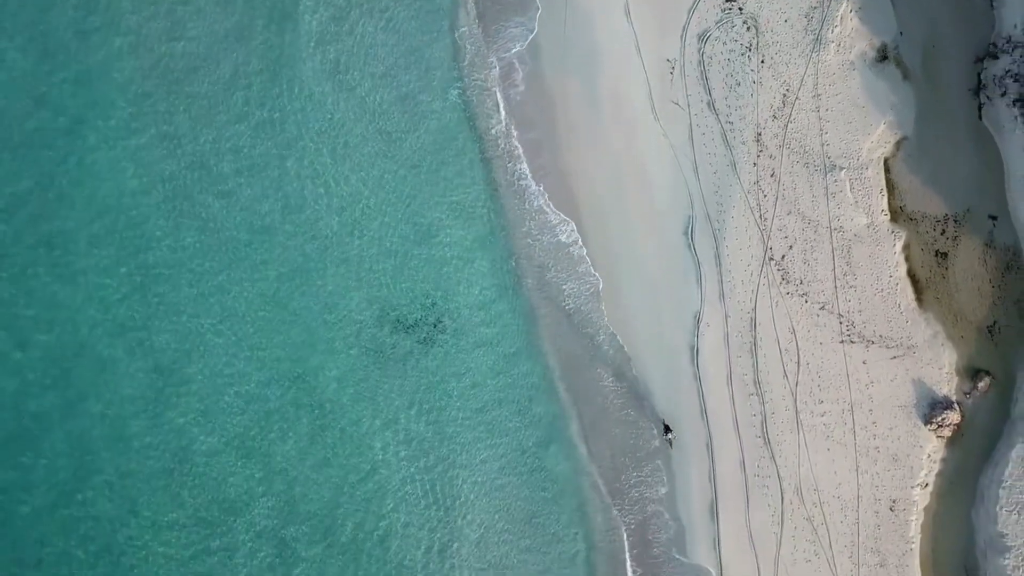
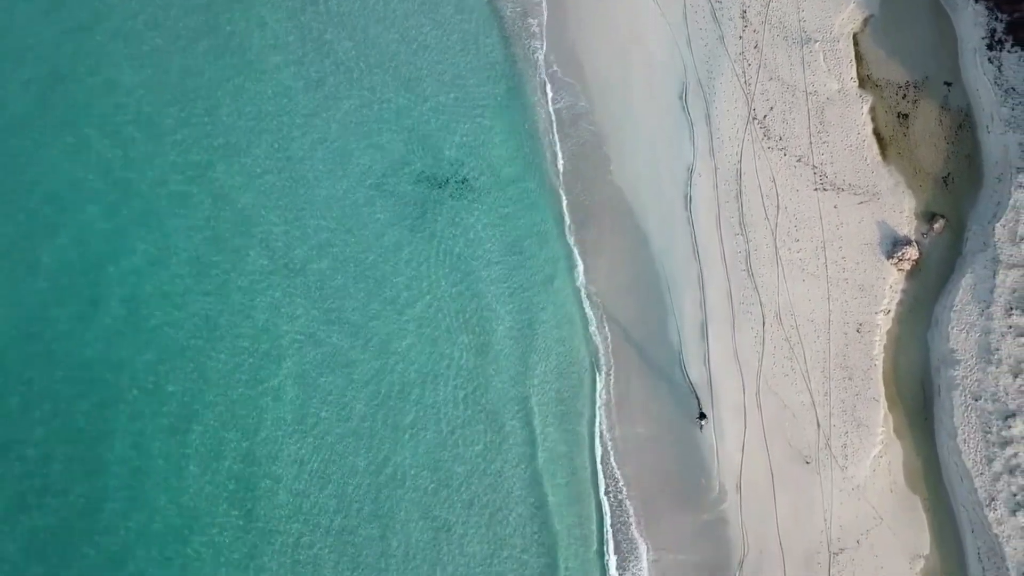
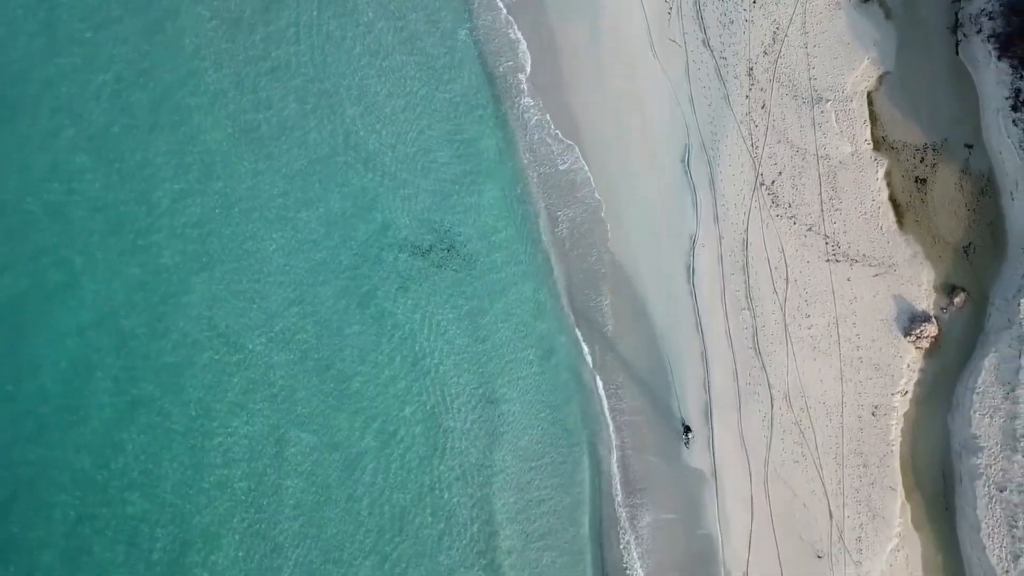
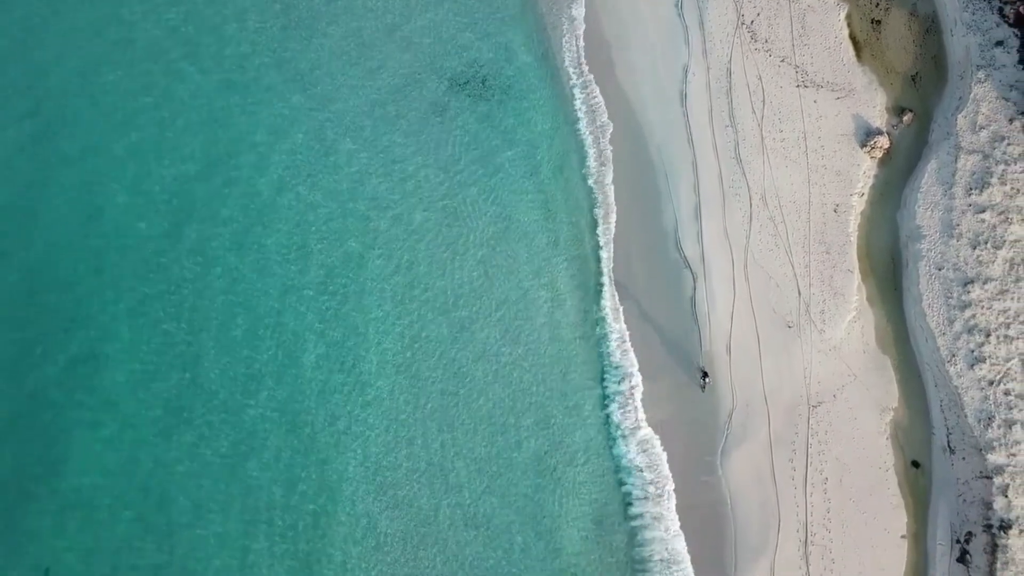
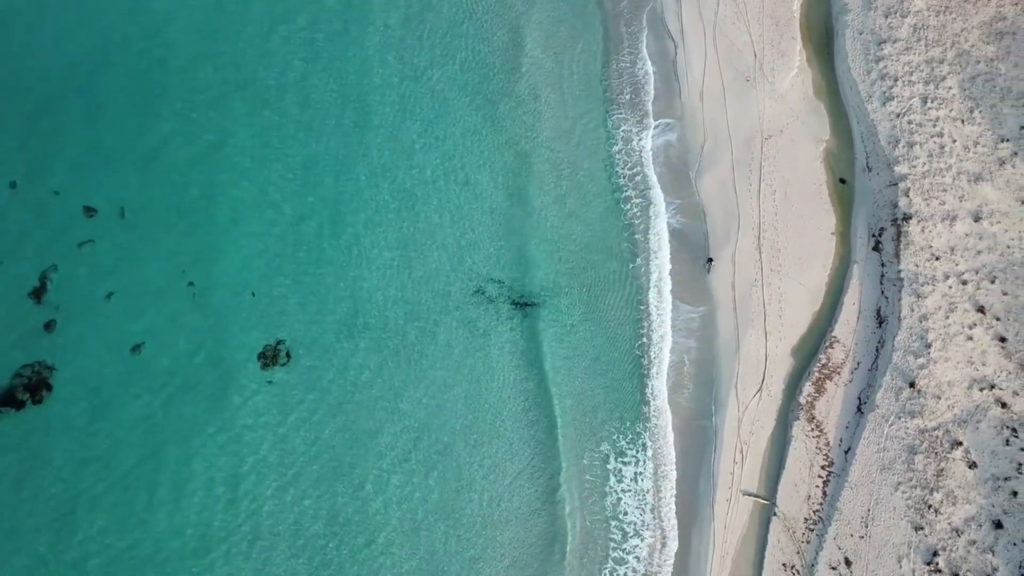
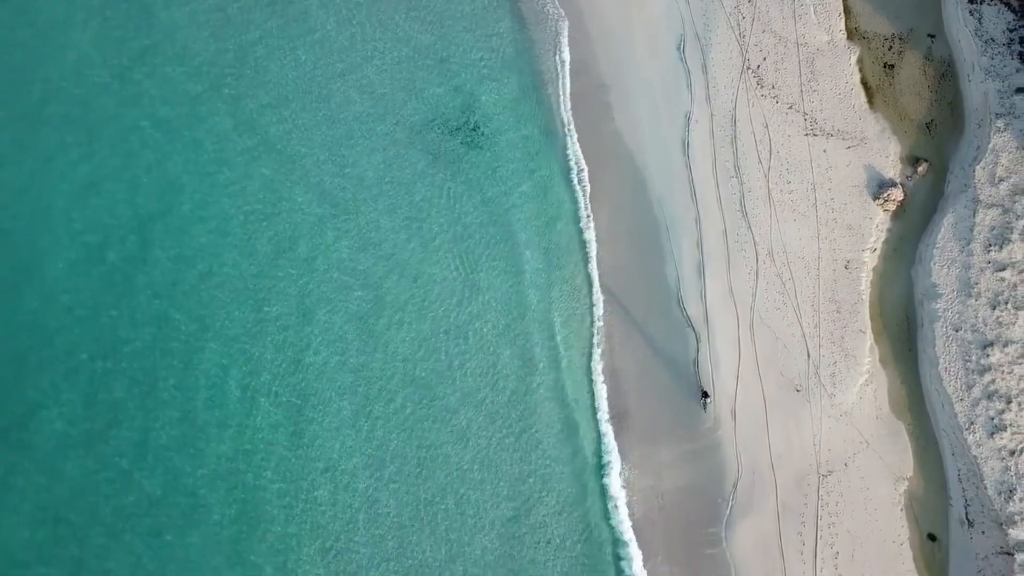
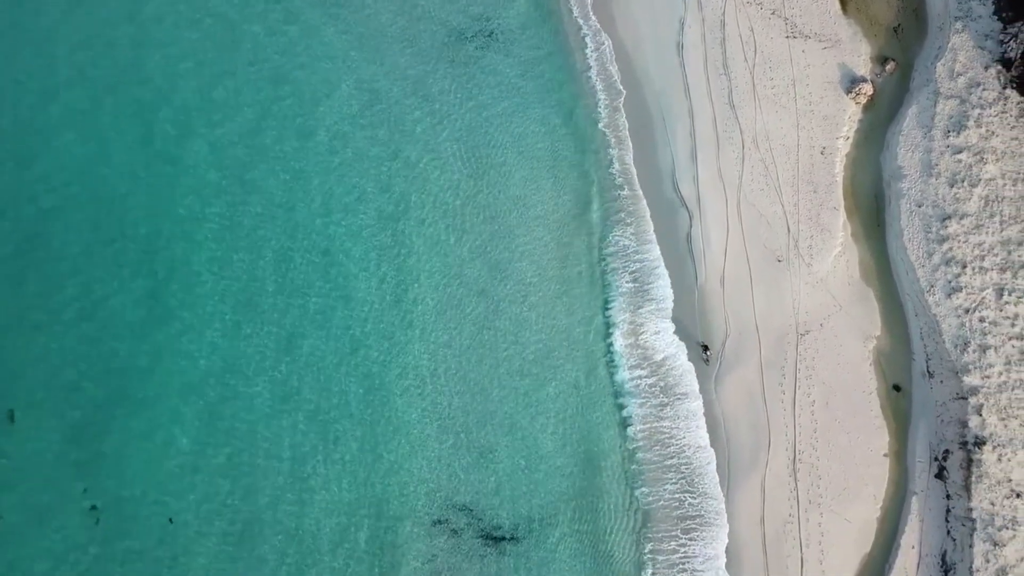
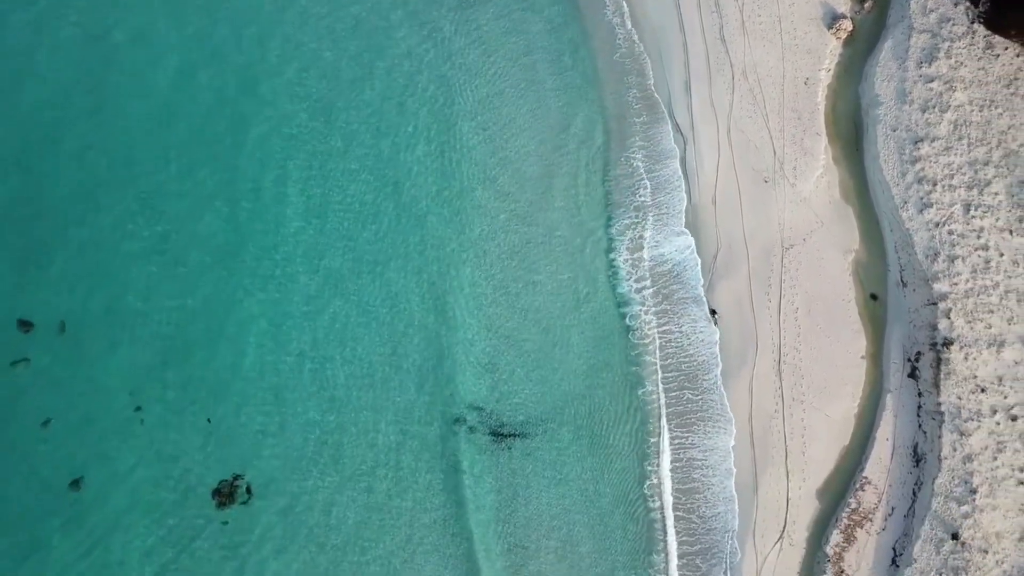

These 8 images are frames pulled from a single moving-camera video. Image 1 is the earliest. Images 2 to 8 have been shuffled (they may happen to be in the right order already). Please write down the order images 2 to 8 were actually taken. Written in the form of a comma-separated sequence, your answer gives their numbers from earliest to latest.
3, 2, 6, 4, 7, 8, 5
